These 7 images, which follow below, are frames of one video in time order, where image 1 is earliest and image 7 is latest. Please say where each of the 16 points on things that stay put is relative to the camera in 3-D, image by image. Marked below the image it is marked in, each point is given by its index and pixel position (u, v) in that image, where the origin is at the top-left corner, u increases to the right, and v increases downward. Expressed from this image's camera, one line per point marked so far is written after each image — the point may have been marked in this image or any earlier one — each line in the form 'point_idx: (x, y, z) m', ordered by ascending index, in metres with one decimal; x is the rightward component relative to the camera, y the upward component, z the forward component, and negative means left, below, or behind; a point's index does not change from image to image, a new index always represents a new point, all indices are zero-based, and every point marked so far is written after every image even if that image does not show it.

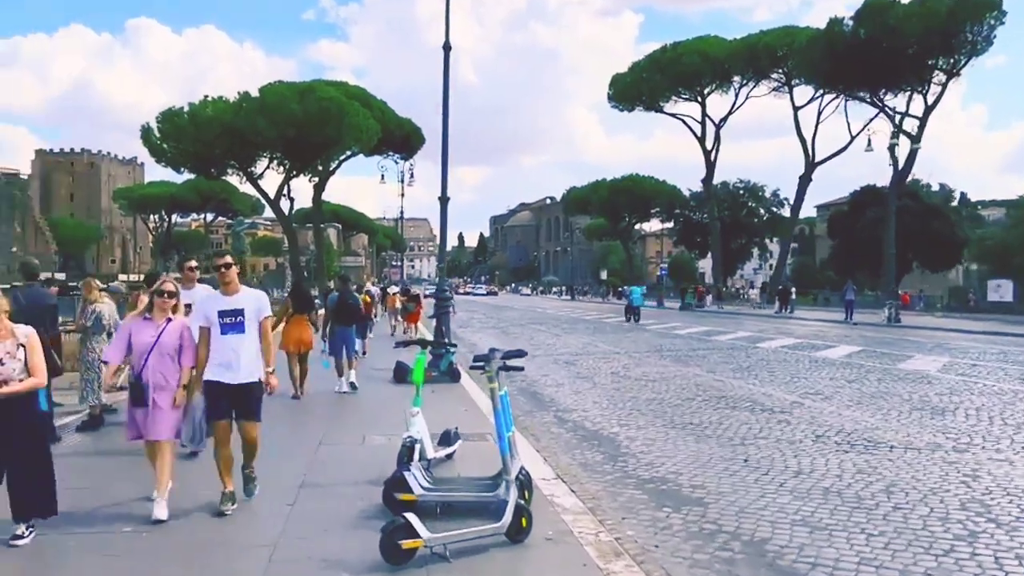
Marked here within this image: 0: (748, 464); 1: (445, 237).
0: (+2.5, -1.8, +8.4) m
1: (-1.3, +1.0, +15.9) m
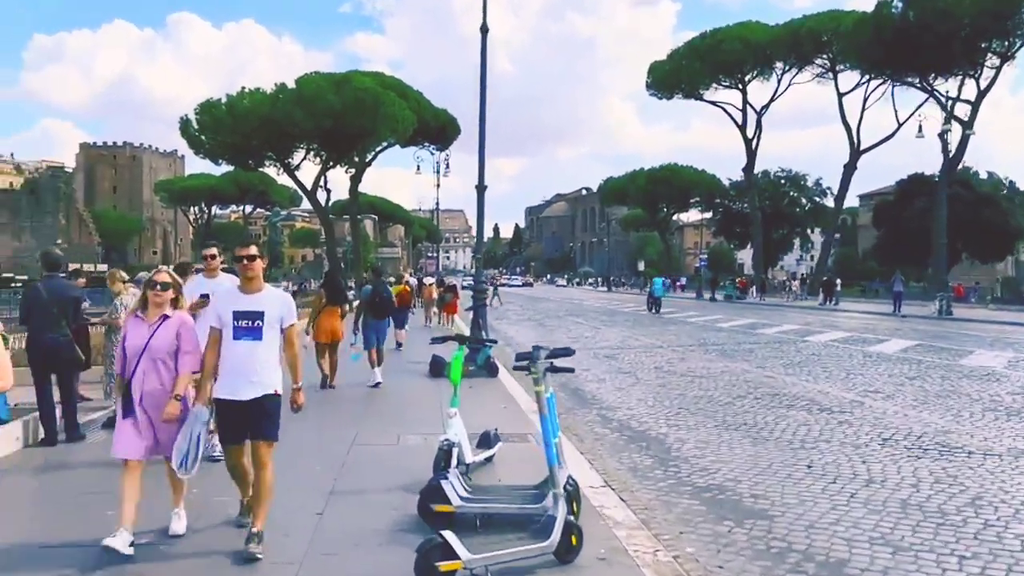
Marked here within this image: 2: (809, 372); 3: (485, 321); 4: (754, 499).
0: (+2.9, -1.7, +7.8) m
1: (-0.6, +1.2, +15.4) m
2: (+5.4, -1.5, +14.8) m
3: (-0.5, -0.6, +15.2) m
4: (+2.0, -1.8, +6.9) m
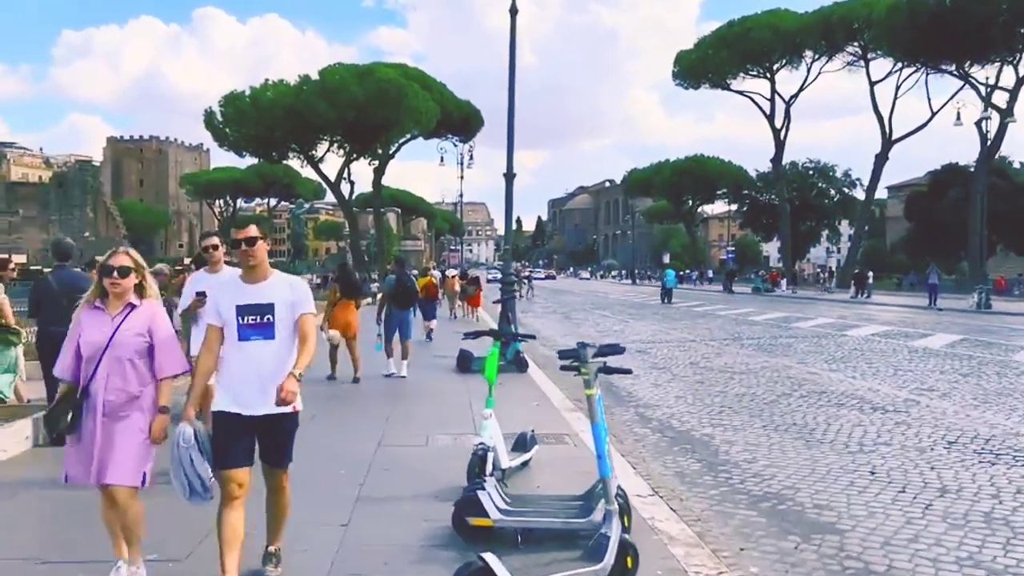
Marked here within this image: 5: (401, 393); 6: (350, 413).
0: (+3.2, -1.7, +7.1) m
1: (0.0, +1.3, +14.8) m
2: (+5.9, -1.4, +14.1) m
3: (0.0, -0.5, +14.7) m
4: (+2.3, -1.7, +6.2) m
5: (-1.6, -1.5, +11.9) m
6: (-2.0, -1.5, +9.9) m
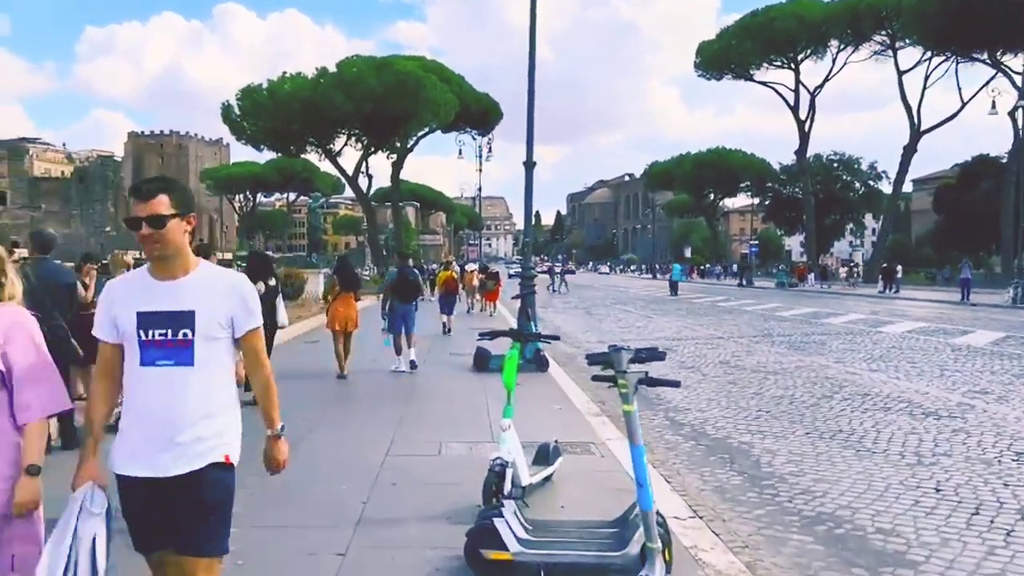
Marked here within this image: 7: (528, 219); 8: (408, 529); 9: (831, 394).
0: (+3.4, -1.6, +6.3) m
1: (+0.3, +1.4, +14.1) m
2: (+6.2, -1.3, +13.2) m
3: (+0.4, -0.4, +14.0) m
4: (+2.5, -1.7, +5.5) m
5: (-1.3, -1.4, +11.2) m
6: (-1.7, -1.5, +9.2) m
7: (+0.3, +1.2, +14.1) m
8: (-0.7, -1.5, +5.2) m
9: (+4.3, -1.4, +11.0) m
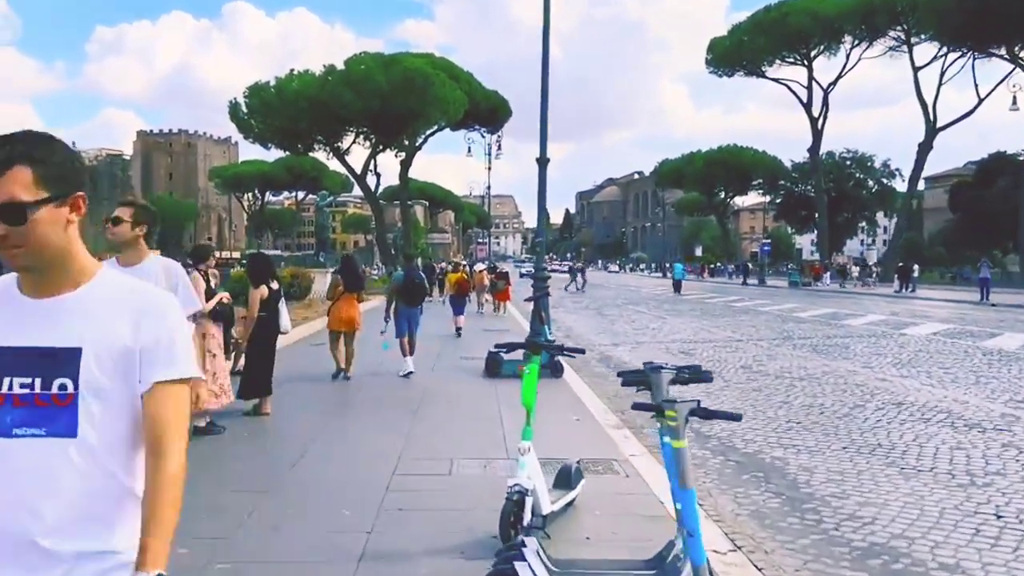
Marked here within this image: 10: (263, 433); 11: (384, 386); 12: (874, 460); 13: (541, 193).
0: (+3.5, -1.7, +5.8) m
1: (+0.5, +1.4, +13.5) m
2: (+6.4, -1.3, +12.6) m
3: (+0.6, -0.4, +13.4) m
4: (+2.6, -1.7, +4.9) m
5: (-1.1, -1.5, +10.7) m
6: (-1.6, -1.5, +8.6) m
7: (+0.5, +1.2, +13.6) m
8: (-0.5, -1.6, +4.7) m
9: (+4.5, -1.5, +10.4) m
10: (-2.5, -1.5, +8.3) m
11: (-1.9, -1.4, +12.0) m
12: (+3.4, -1.6, +7.6) m
13: (+0.5, +1.6, +13.2) m
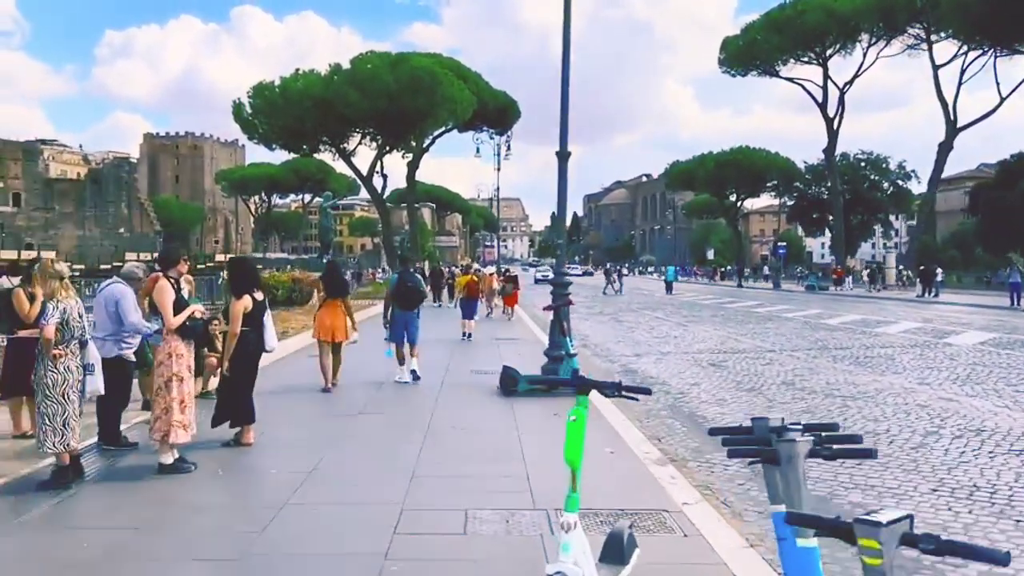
0: (+3.7, -1.7, +4.4) m
1: (+0.8, +1.3, +12.2) m
2: (+6.7, -1.4, +11.3) m
3: (+0.8, -0.5, +12.1) m
4: (+2.8, -1.8, +3.6) m
5: (-0.9, -1.6, +9.4) m
6: (-1.4, -1.6, +7.4) m
7: (+0.7, +1.1, +12.3) m
8: (-0.4, -1.7, +3.4) m
9: (+4.7, -1.6, +9.0) m
10: (-2.3, -1.6, +7.0) m
11: (-1.7, -1.5, +10.7) m
12: (+3.6, -1.7, +6.3) m
13: (+0.7, +1.4, +11.9) m
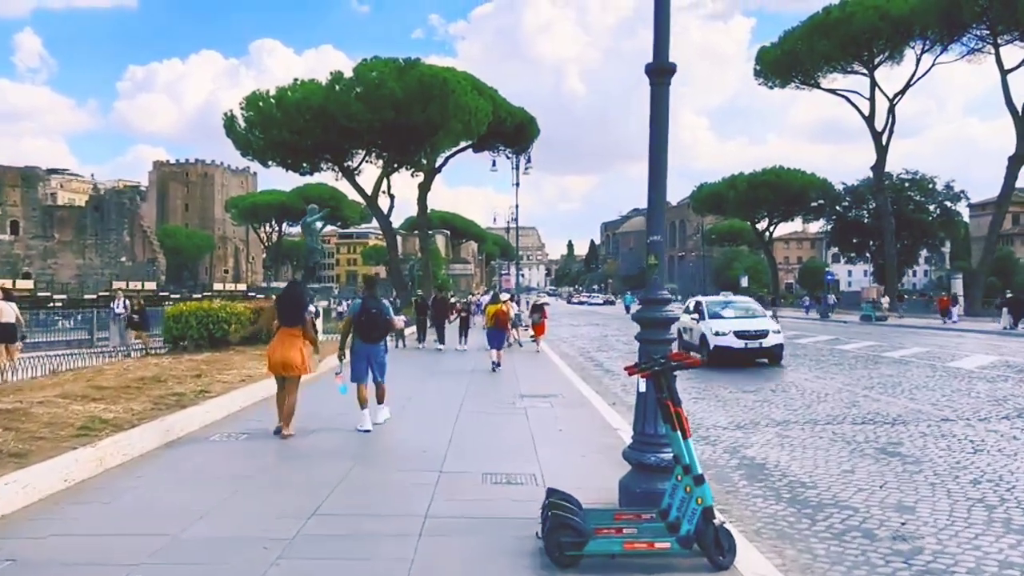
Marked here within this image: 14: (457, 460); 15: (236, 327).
0: (+3.9, -1.8, -1.6) m
1: (+1.2, +0.9, +6.3) m
2: (+7.1, -1.7, +5.2) m
3: (+1.2, -0.9, +6.2) m
4: (+3.0, -1.8, -2.4) m
5: (-0.6, -1.8, +3.4) m
6: (-1.1, -1.7, +1.4) m
7: (+1.1, +0.7, +6.4) m
8: (-0.1, -1.7, -2.6) m
9: (+5.1, -1.8, +3.0) m
10: (-2.0, -1.7, +1.1) m
11: (-1.3, -1.8, +4.8) m
12: (+3.9, -1.8, +0.2) m
13: (+1.1, +1.1, +6.1) m
14: (-0.6, -1.9, +8.4) m
15: (-6.3, -0.9, +18.6) m
